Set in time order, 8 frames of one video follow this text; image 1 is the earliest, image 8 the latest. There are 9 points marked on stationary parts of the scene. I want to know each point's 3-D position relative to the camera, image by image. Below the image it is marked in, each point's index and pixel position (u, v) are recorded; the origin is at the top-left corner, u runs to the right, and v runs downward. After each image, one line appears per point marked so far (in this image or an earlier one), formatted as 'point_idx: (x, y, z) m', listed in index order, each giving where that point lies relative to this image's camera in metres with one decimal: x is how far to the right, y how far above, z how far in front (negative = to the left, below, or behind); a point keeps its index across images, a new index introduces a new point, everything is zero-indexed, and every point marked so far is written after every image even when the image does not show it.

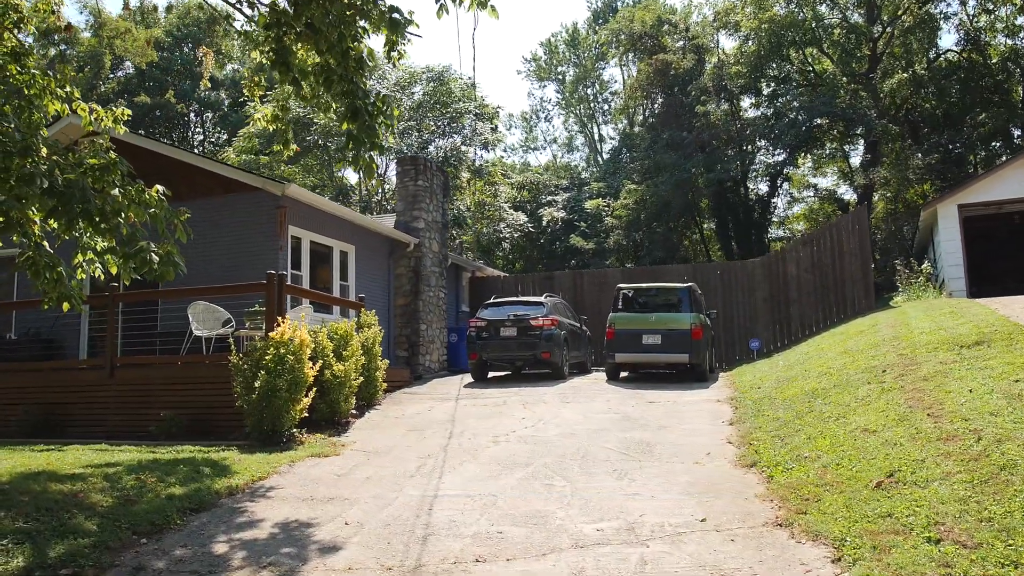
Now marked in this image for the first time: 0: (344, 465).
0: (-1.3, -1.4, +6.7) m
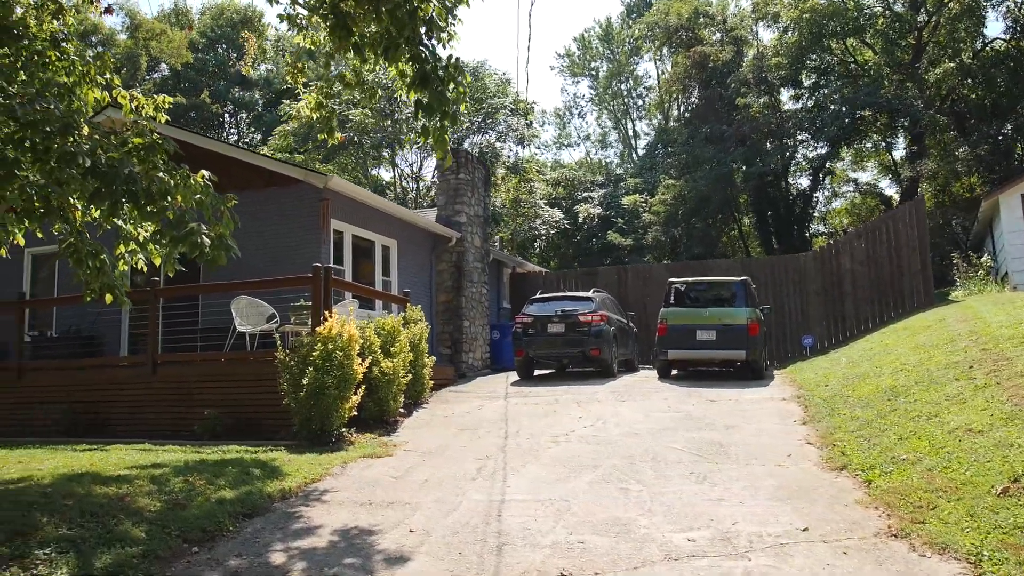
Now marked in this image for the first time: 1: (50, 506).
0: (-0.8, -1.4, +6.3) m
1: (-2.4, -1.2, +4.4) m
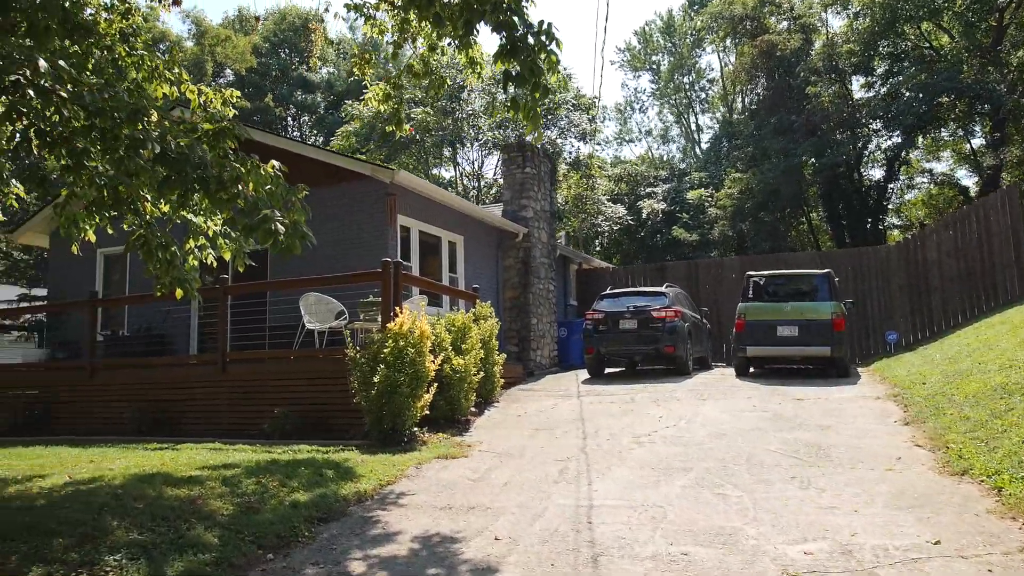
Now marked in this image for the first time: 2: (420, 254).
0: (-0.2, -1.3, +6.0) m
1: (-2.0, -1.1, +4.2) m
2: (-1.3, +0.5, +12.0) m
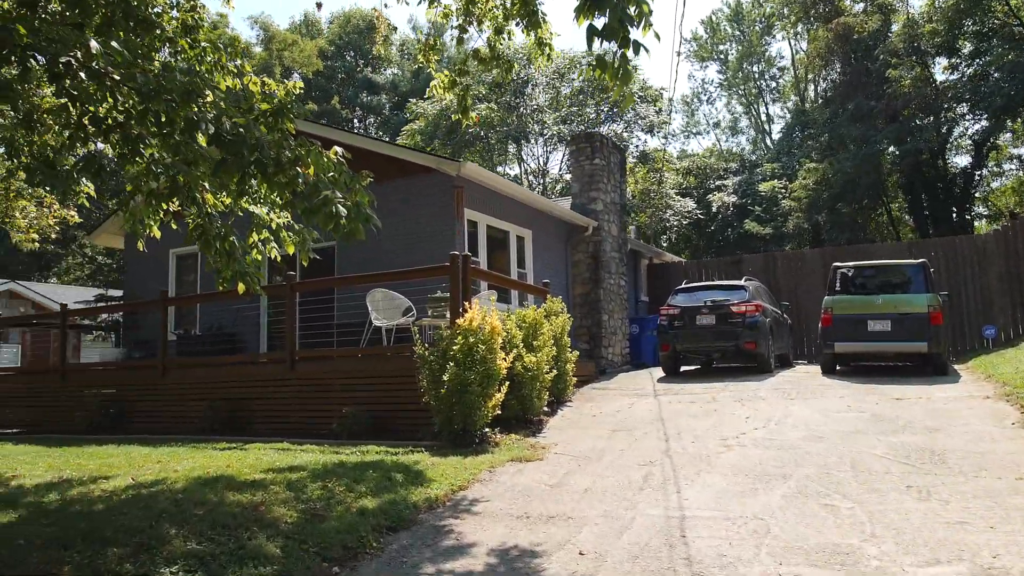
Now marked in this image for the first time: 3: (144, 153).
0: (+0.3, -1.3, +5.6) m
1: (-1.6, -1.1, +4.0) m
2: (-0.3, +0.5, +11.6) m
3: (-2.2, +0.8, +5.0) m
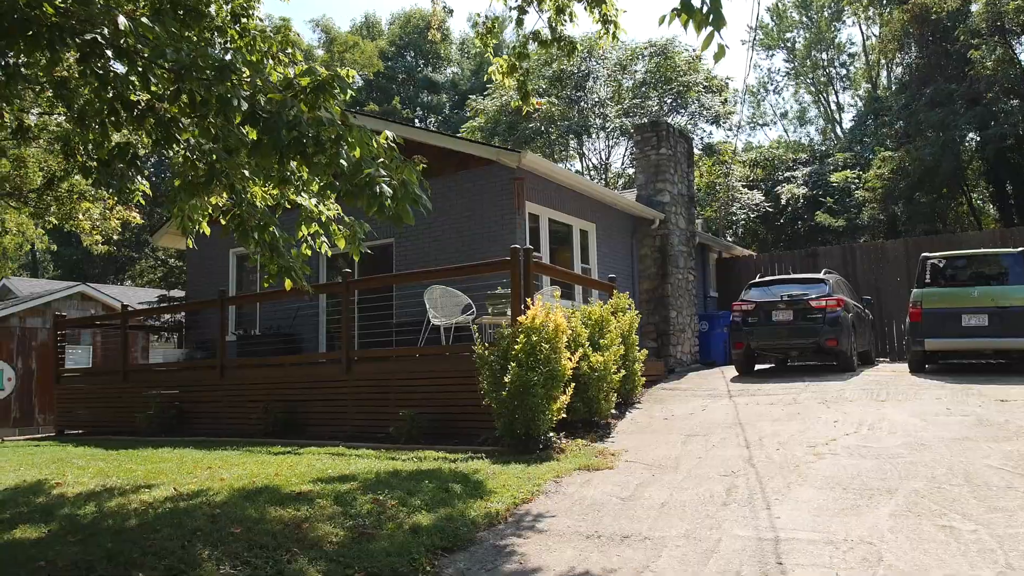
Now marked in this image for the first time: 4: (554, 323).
0: (+0.7, -1.2, +5.1) m
1: (-1.3, -1.1, +3.6) m
2: (+0.5, +0.6, +11.2) m
3: (-1.9, +0.8, +4.7) m
4: (+0.3, -0.3, +6.7) m
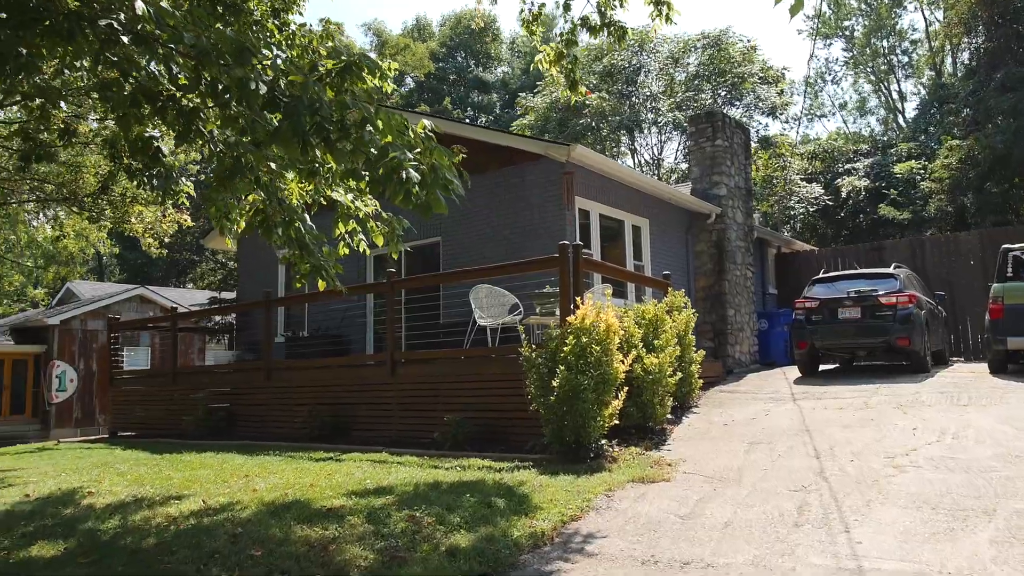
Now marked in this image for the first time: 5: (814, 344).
0: (+1.0, -1.2, +4.7) m
1: (-1.1, -1.1, +3.3) m
2: (+1.2, +0.6, +10.7) m
3: (-1.6, +0.8, +4.4) m
4: (+0.7, -0.3, +6.3) m
5: (+3.8, -0.7, +10.3) m
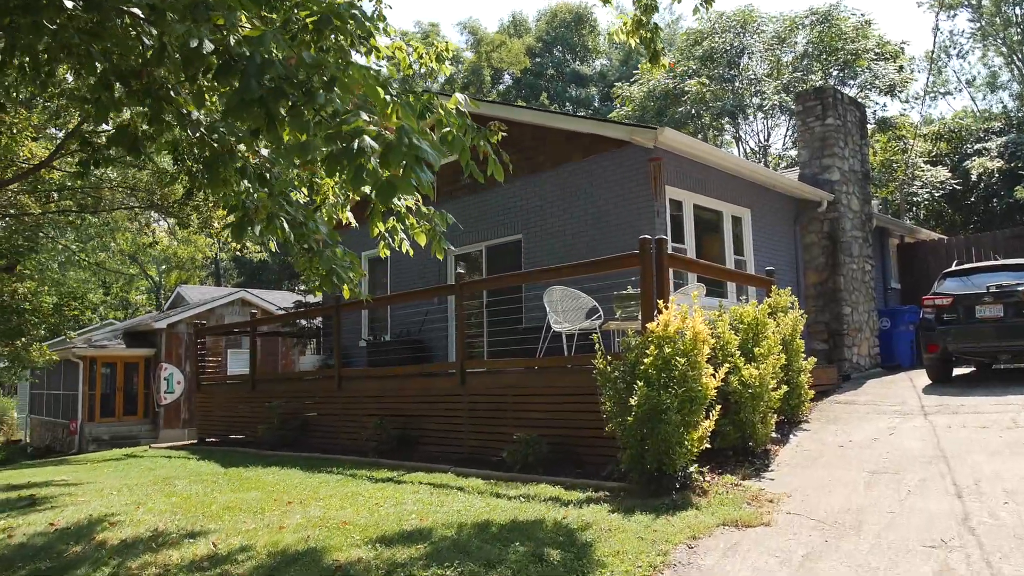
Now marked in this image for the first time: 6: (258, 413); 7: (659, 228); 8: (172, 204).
0: (+1.3, -1.2, +3.8) m
1: (-1.0, -1.1, +2.6) m
2: (+2.2, +0.6, +9.7) m
3: (-1.4, +0.8, +3.8) m
4: (+1.2, -0.3, +5.4) m
5: (+4.7, -0.6, +9.0) m
6: (-3.4, -1.6, +11.1) m
7: (+1.5, +0.6, +8.8) m
8: (-5.0, +1.2, +11.9) m
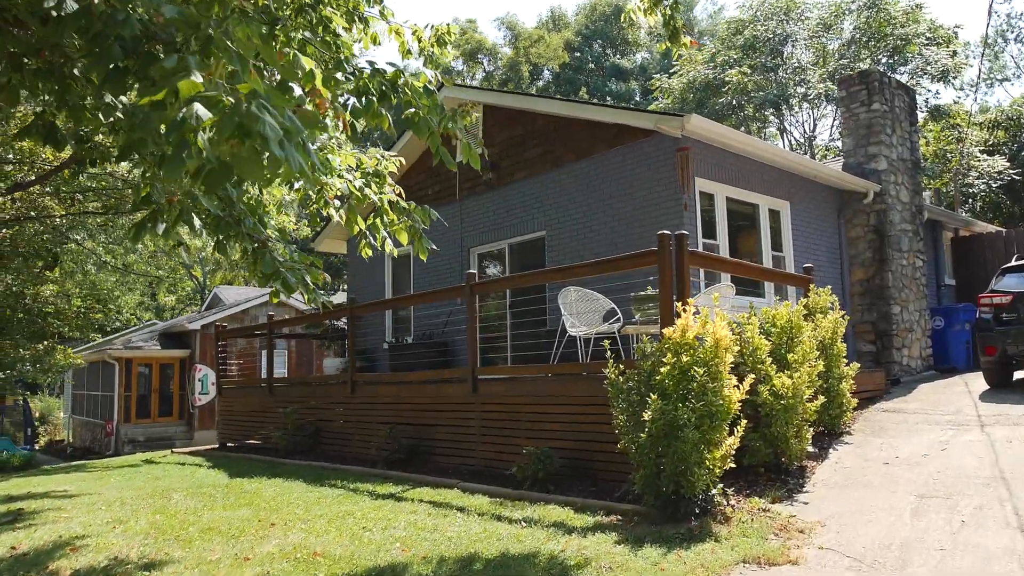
0: (+1.2, -1.2, +3.2) m
1: (-1.1, -1.1, +2.2) m
2: (+2.4, +0.7, +9.1) m
3: (-1.5, +0.8, +3.4) m
4: (+1.2, -0.3, +4.8) m
5: (+4.9, -0.6, +8.2) m
6: (-3.1, -1.7, +10.7) m
7: (+1.7, +0.6, +8.2) m
8: (-4.6, +1.2, +11.6) m
